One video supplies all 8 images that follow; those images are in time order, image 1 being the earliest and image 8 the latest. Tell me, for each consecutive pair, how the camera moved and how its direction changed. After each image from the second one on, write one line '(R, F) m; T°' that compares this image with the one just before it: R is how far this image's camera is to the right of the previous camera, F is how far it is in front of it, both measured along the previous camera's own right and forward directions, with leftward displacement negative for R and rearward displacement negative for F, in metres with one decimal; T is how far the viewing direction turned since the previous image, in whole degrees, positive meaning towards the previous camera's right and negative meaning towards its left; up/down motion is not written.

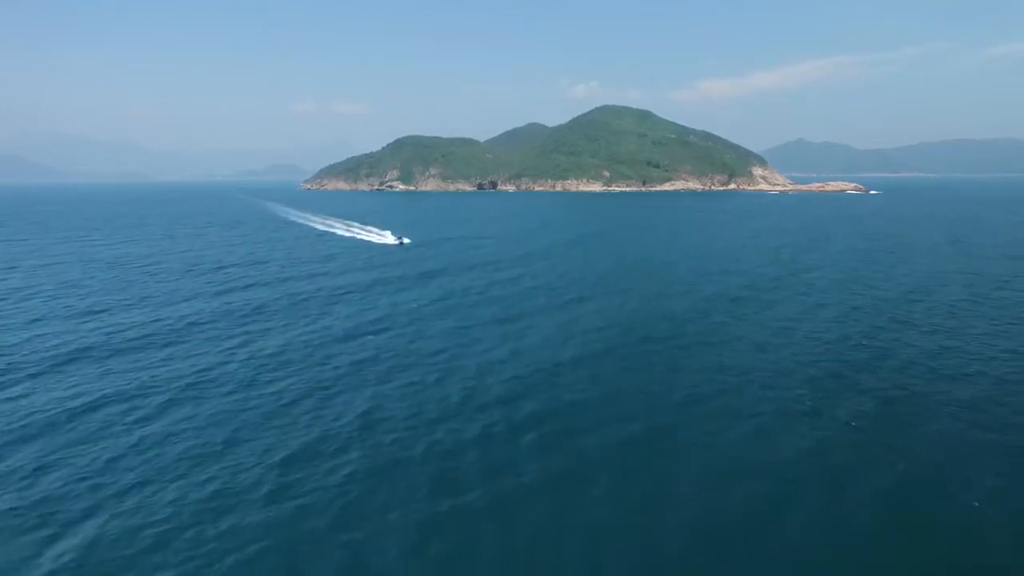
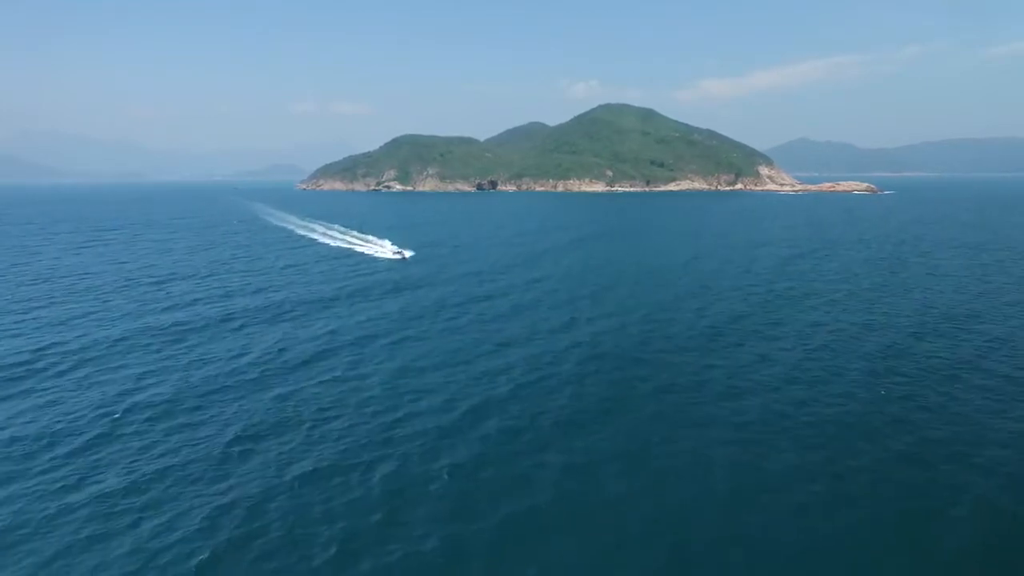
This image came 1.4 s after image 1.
(+2.1, +14.0) m; 0°
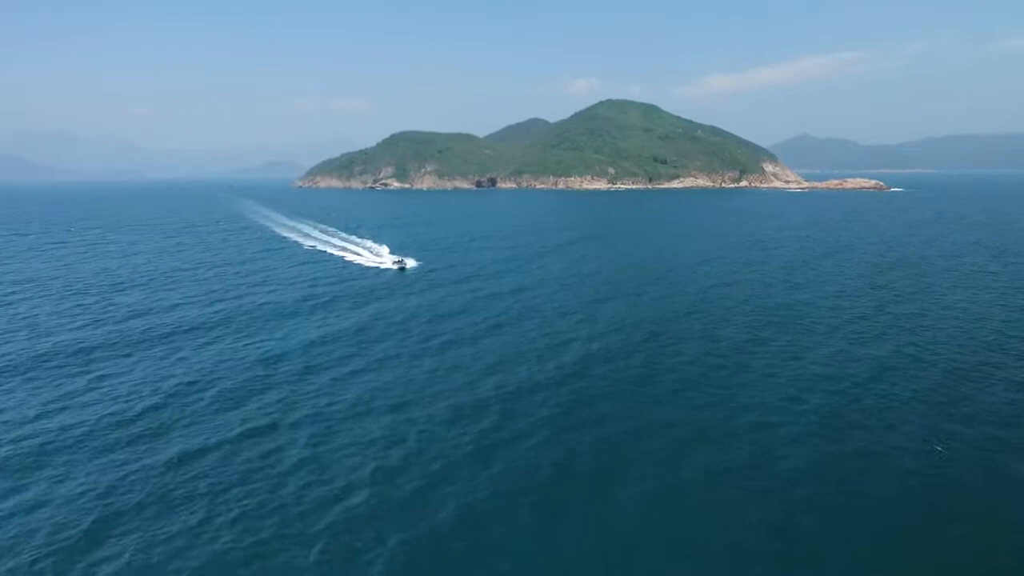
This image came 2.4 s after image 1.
(+1.6, +10.4) m; 0°
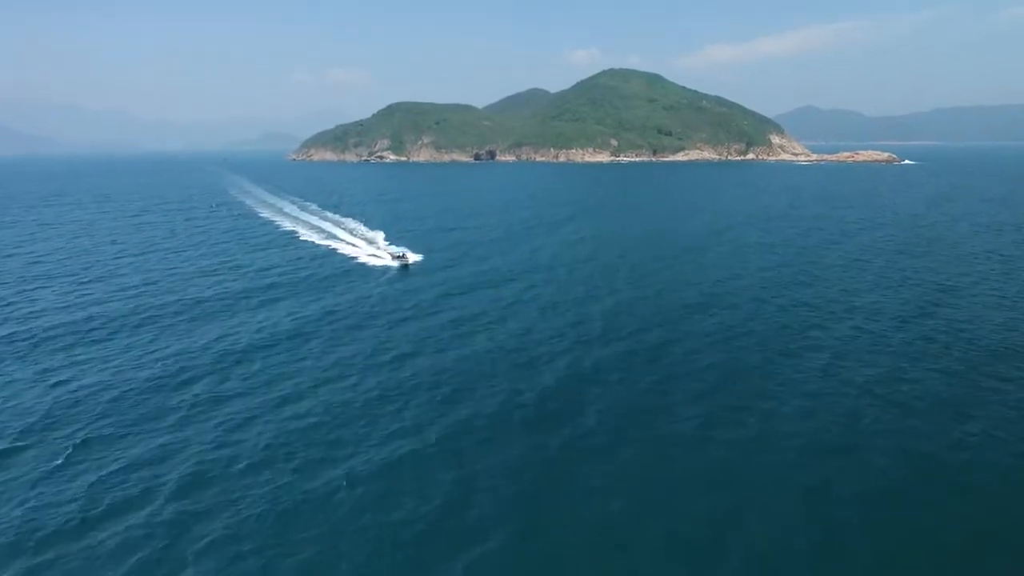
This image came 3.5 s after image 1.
(+1.9, +11.9) m; 0°
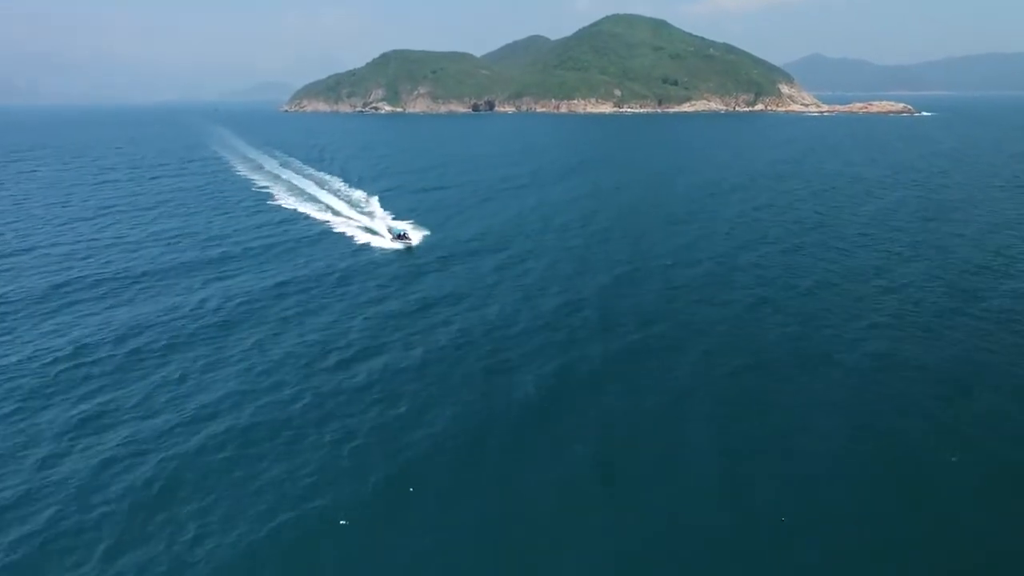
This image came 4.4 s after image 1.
(+1.4, +9.5) m; 0°
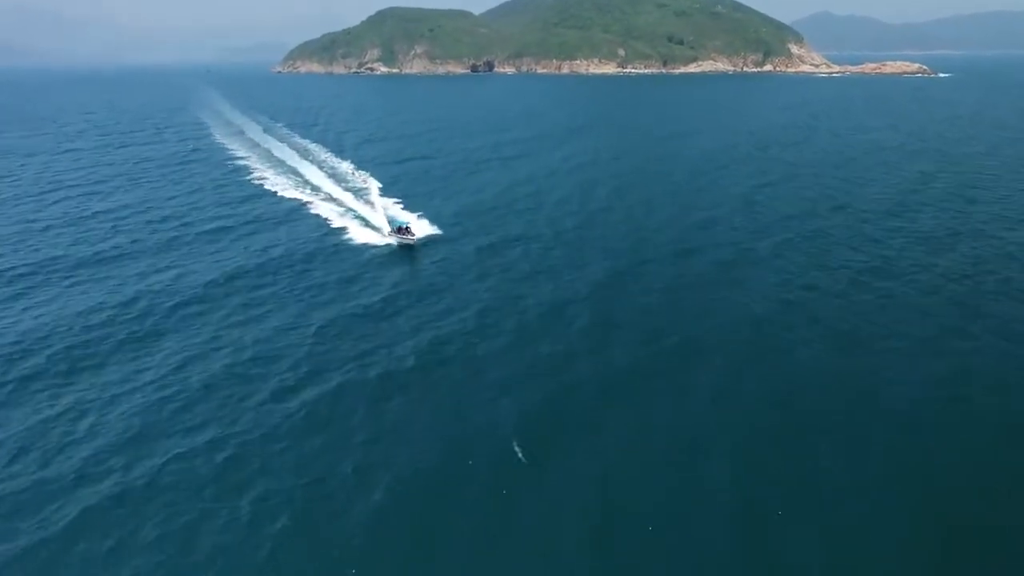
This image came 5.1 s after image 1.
(+1.1, +8.0) m; 0°
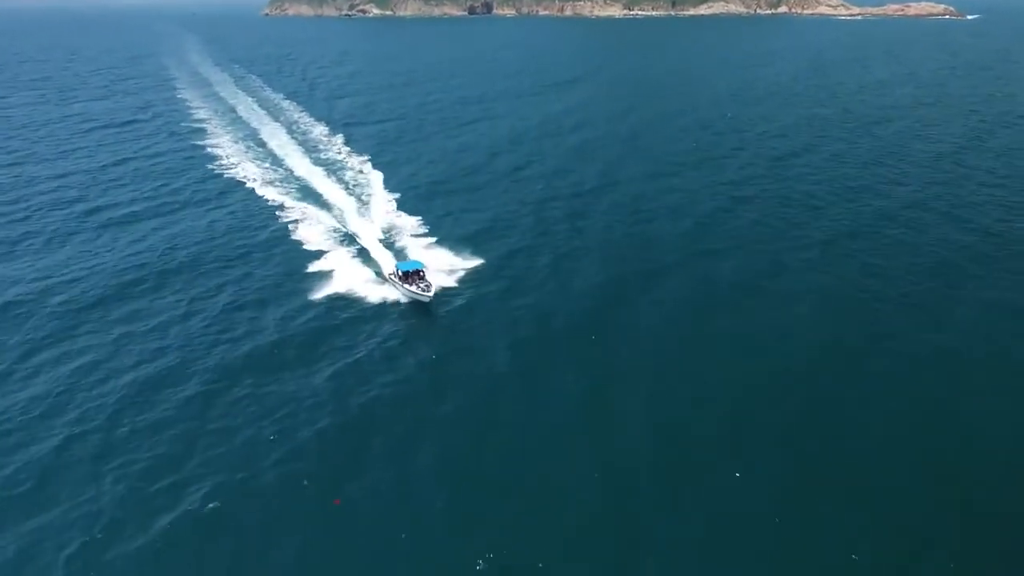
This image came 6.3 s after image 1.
(+1.7, +11.5) m; 0°
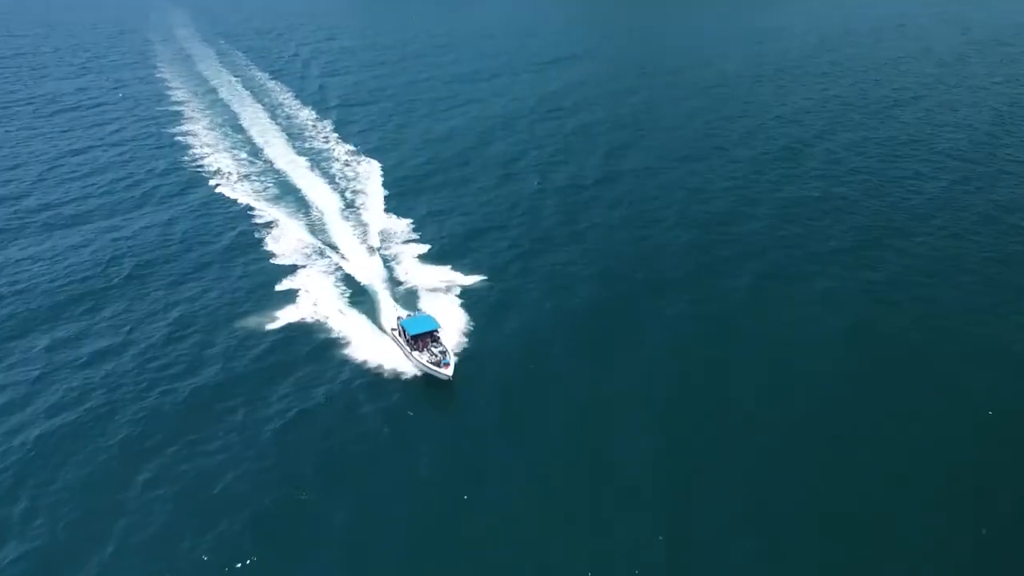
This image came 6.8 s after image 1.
(+0.5, +5.0) m; 0°
